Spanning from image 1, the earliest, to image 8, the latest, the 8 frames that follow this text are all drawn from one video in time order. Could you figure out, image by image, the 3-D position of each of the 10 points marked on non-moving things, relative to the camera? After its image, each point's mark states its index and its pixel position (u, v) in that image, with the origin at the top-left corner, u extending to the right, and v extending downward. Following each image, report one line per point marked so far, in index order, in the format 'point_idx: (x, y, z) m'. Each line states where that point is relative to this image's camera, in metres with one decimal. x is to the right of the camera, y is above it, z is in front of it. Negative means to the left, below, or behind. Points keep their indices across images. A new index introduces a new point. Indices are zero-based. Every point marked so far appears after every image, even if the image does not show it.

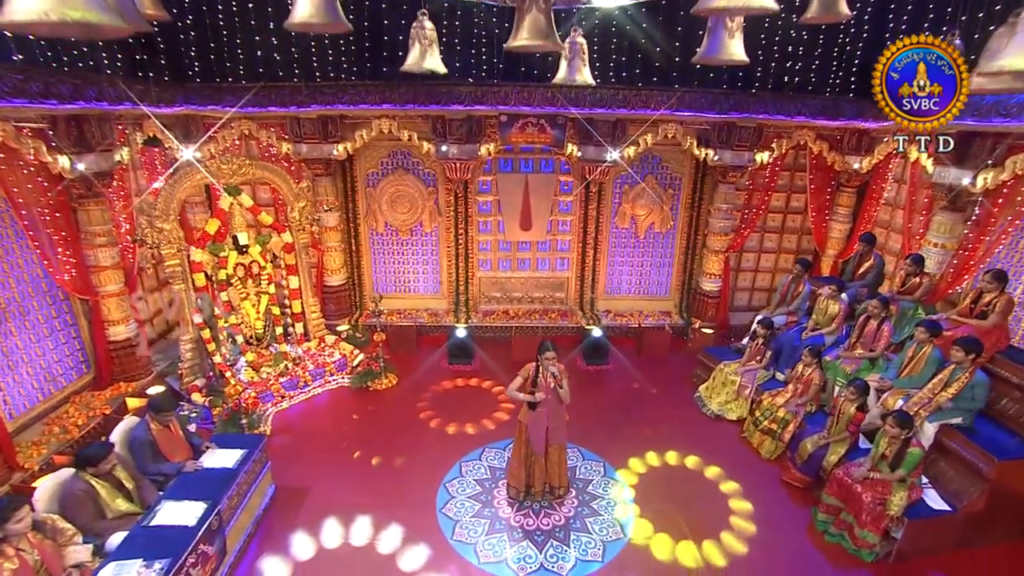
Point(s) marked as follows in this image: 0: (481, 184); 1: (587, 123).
0: (-0.5, +1.5, +9.4) m
1: (+1.0, +2.3, +8.7) m
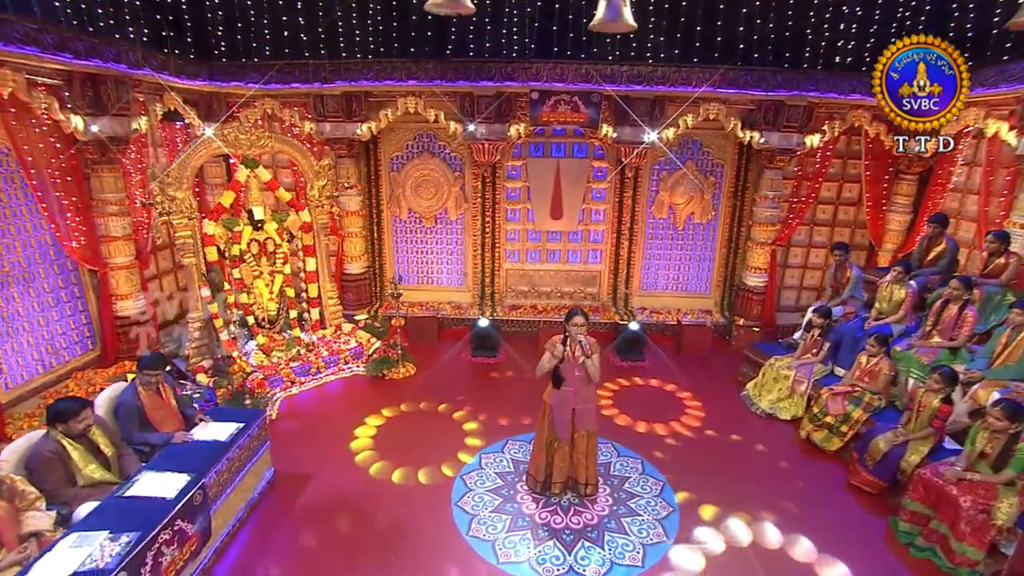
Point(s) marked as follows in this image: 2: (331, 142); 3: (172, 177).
0: (0.0, +1.7, +8.9) m
1: (+1.4, +2.4, +8.2) m
2: (-2.4, +1.9, +8.4) m
3: (-3.7, +1.2, +7.1) m
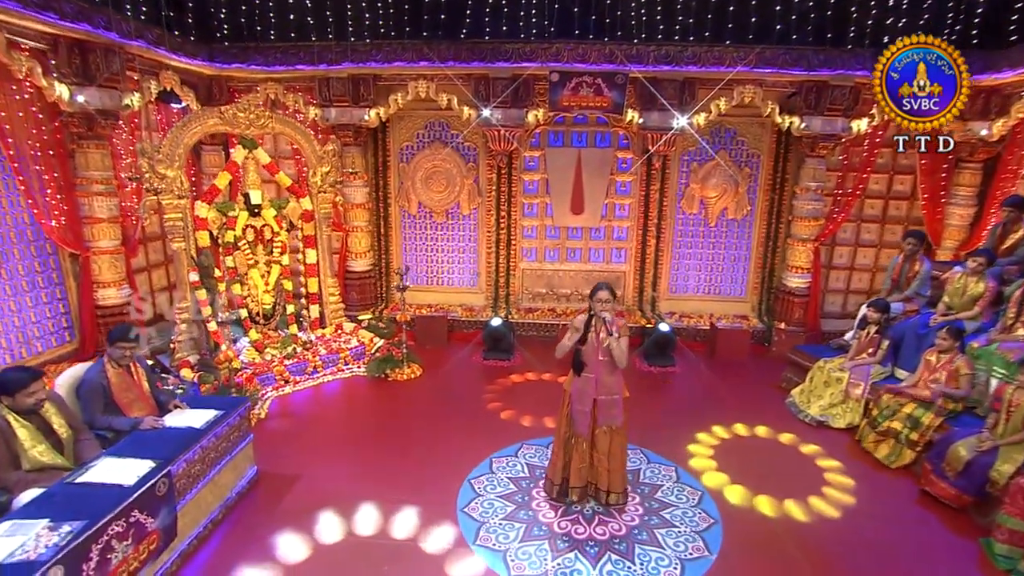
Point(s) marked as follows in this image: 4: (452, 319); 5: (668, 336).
0: (+0.2, +1.7, +8.3) m
1: (+1.7, +2.4, +7.6) m
2: (-2.2, +1.9, +7.9) m
3: (-3.5, +1.4, +6.5) m
4: (-0.8, -0.4, +8.6) m
5: (+1.8, -0.5, +7.8) m
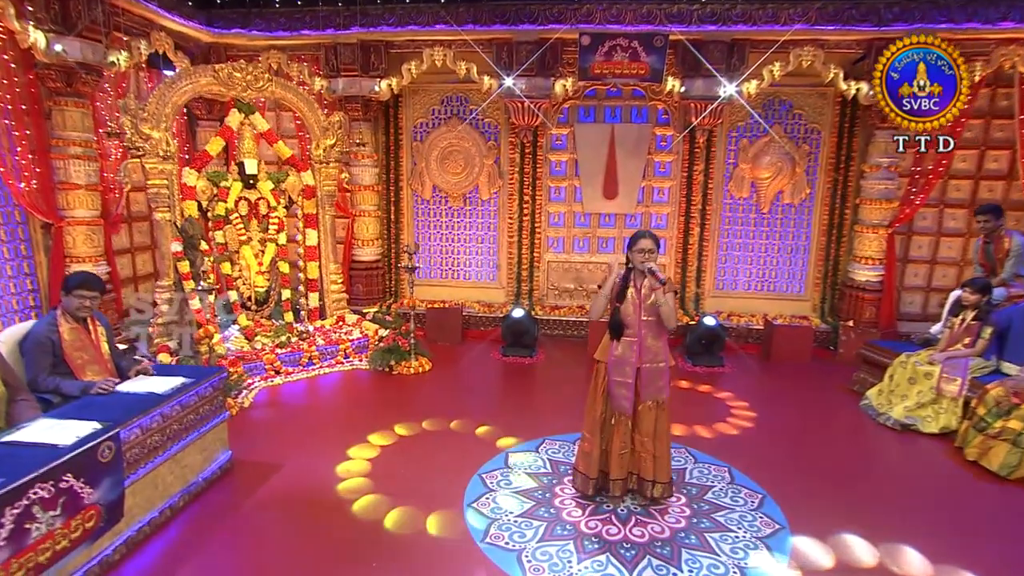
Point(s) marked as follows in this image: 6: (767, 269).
0: (+0.5, +1.7, +7.5) m
1: (+1.9, +2.5, +6.8) m
2: (-1.9, +2.1, +7.2) m
3: (-3.3, +1.6, +5.9) m
4: (-0.5, -0.3, +7.6) m
5: (+2.1, -0.4, +6.7) m
6: (+3.0, +0.2, +7.5) m
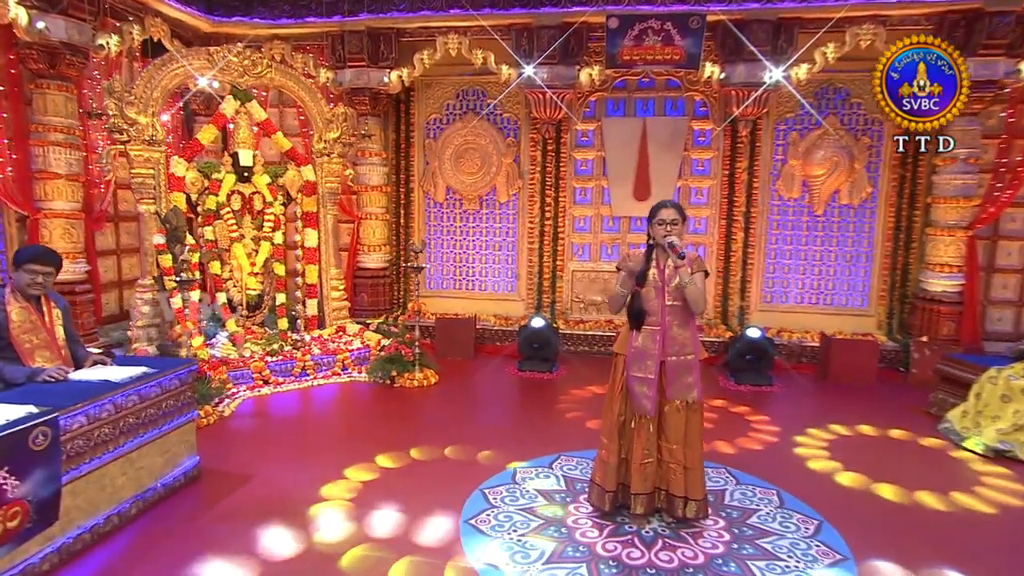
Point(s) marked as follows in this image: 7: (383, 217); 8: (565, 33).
0: (+0.7, +1.6, +6.8) m
1: (+2.1, +2.5, +6.1) m
2: (-1.7, +2.0, +6.6) m
3: (-3.2, +1.6, +5.4) m
4: (-0.3, -0.4, +6.9) m
5: (+2.2, -0.5, +5.8) m
6: (+3.2, +0.1, +6.5) m
7: (-1.4, +0.8, +6.9) m
8: (+0.5, +2.5, +6.3) m
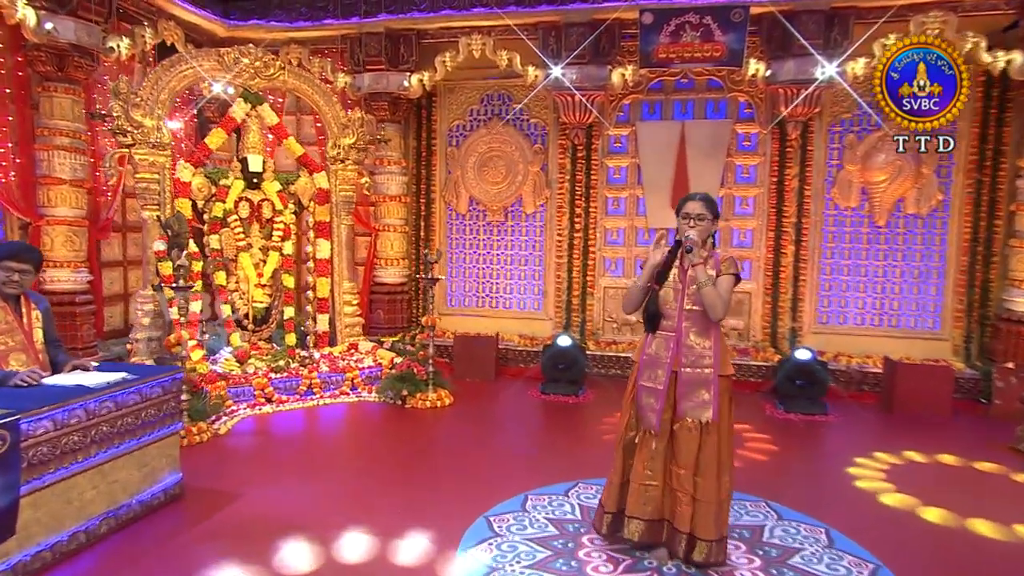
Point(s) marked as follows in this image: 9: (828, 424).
0: (+1.0, +1.4, +6.3) m
1: (+2.4, +2.3, +5.5) m
2: (-1.4, +1.9, +6.3) m
3: (-3.0, +1.5, +5.2) m
4: (-0.1, -0.6, +6.3) m
5: (+2.4, -0.6, +5.1) m
6: (+3.4, -0.1, +5.8) m
7: (-1.1, +0.6, +6.5) m
8: (+0.8, +2.4, +5.9) m
9: (+2.4, -1.0, +4.8) m
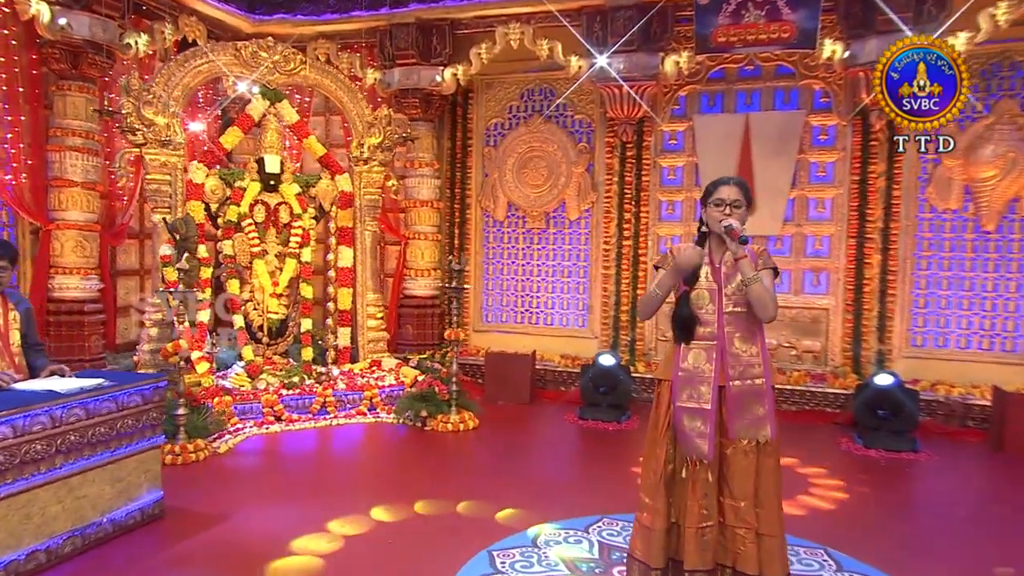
0: (+1.4, +1.3, +5.6) m
1: (+2.6, +2.2, +4.8) m
2: (-1.0, +1.7, +5.9) m
3: (-2.7, +1.5, +4.8) m
4: (+0.3, -0.7, +5.7) m
5: (+2.6, -0.7, +4.3) m
6: (+3.7, -0.2, +4.9) m
7: (-0.7, +0.5, +6.0) m
8: (+1.1, +2.2, +5.2) m
9: (+2.6, -1.1, +4.0) m
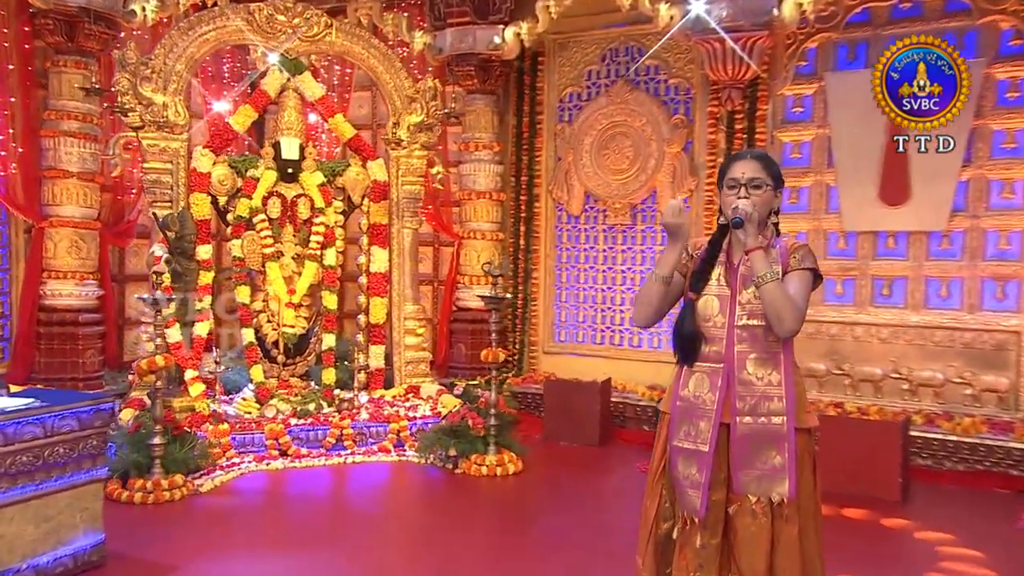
0: (+1.8, +1.2, +4.3) m
1: (+3.0, +2.1, +3.3) m
2: (-0.5, +1.7, +4.9) m
3: (-2.3, +1.4, +4.1) m
4: (+0.8, -0.8, +4.5) m
5: (+2.9, -0.8, +2.8) m
6: (+4.1, -0.3, +3.3) m
7: (-0.2, +0.4, +5.0) m
8: (+1.5, +2.2, +4.0) m
9: (+2.9, -1.2, +2.5) m
